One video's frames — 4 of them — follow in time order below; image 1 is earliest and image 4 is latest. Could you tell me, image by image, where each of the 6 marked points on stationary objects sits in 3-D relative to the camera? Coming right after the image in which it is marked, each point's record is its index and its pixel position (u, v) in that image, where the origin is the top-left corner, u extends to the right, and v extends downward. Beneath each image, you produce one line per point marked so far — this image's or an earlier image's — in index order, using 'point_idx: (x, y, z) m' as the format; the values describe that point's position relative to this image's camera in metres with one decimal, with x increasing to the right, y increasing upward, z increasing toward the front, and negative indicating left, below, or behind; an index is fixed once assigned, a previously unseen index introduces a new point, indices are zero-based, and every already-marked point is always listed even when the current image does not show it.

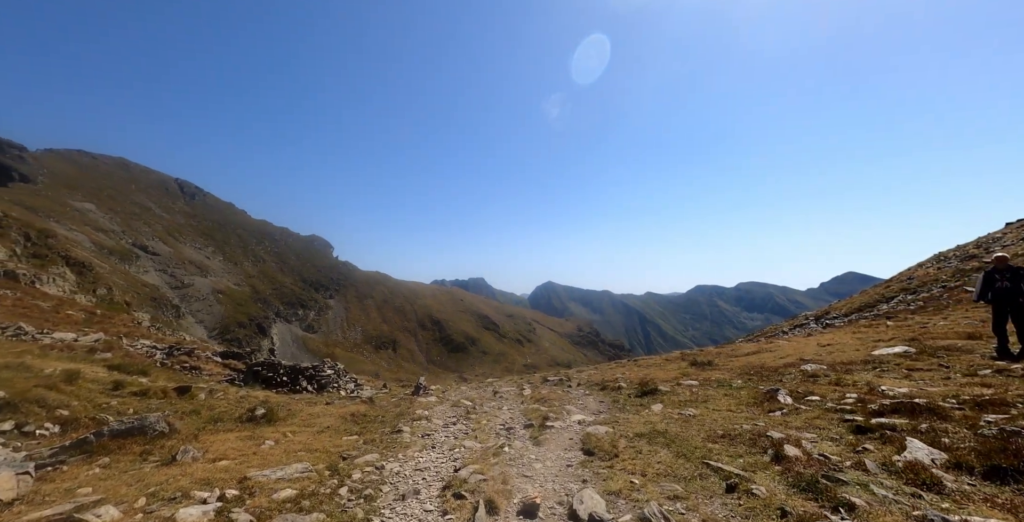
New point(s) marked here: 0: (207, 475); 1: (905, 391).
0: (-8.8, -6.2, +11.4) m
1: (+15.8, -5.2, +16.0) m
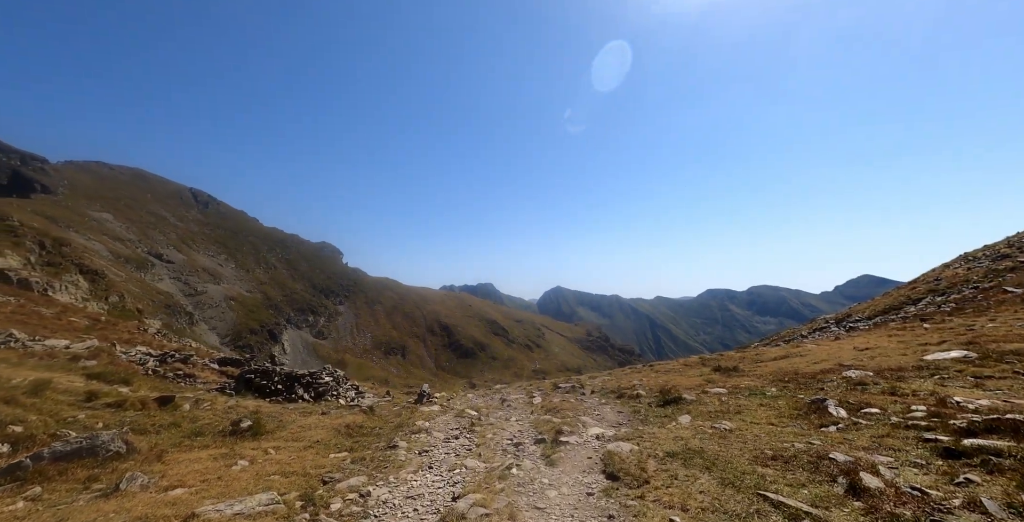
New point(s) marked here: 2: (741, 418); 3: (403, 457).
0: (-8.6, -5.9, +9.4) m
1: (+16.1, -4.8, +13.5) m
2: (+9.9, -6.8, +17.3) m
3: (-4.5, -8.1, +16.4) m
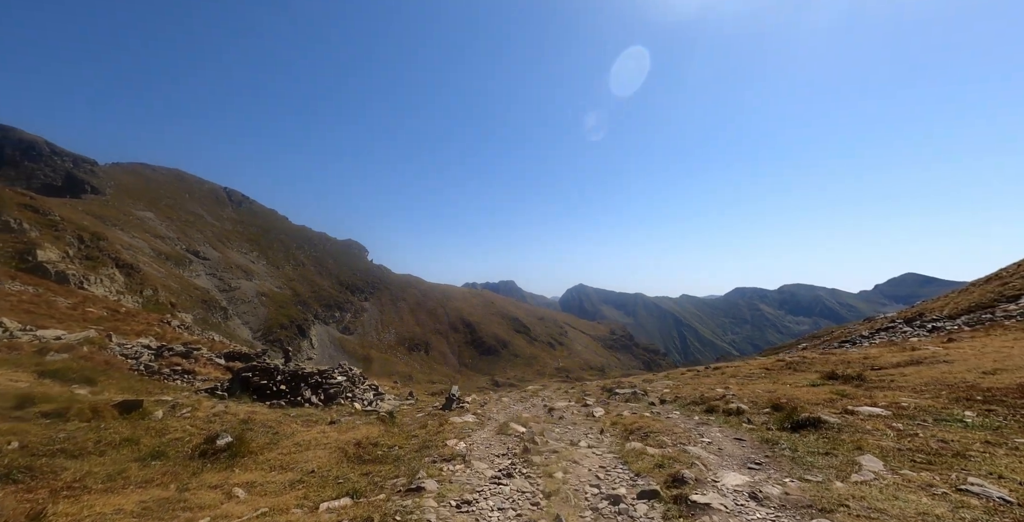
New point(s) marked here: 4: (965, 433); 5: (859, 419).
0: (-6.5, -4.5, +3.6) m
1: (+18.3, -3.4, +6.3) m
2: (+12.4, -5.4, +10.4) m
3: (-2.1, -6.6, +10.4) m
4: (+15.0, -5.6, +13.3) m
5: (+14.1, -6.3, +16.1) m
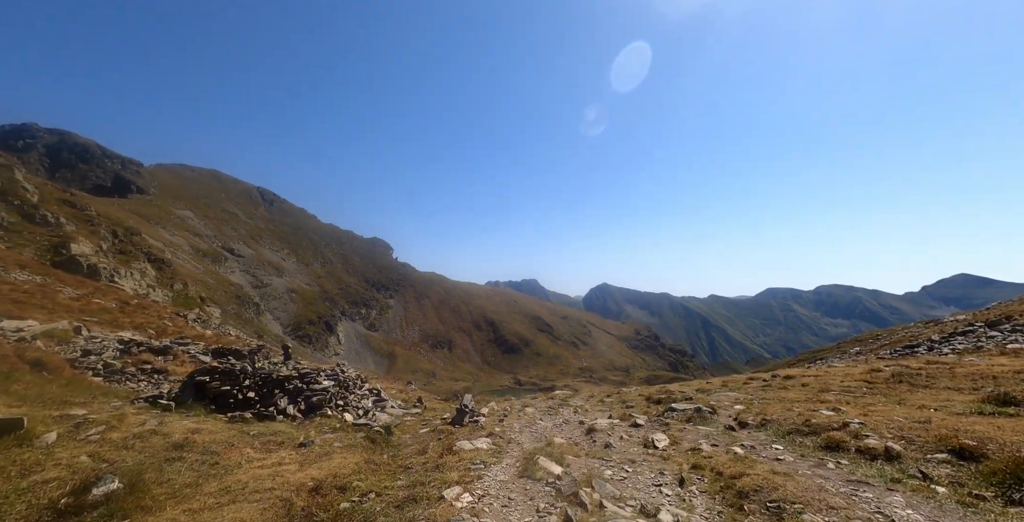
0: (-6.4, -3.2, -2.4) m
1: (+18.6, -2.2, -1.2) m
2: (+12.9, -4.2, +3.3) m
3: (-1.6, -5.4, +4.1) m
4: (+15.7, -4.4, +6.0) m
5: (+14.9, -5.1, +8.9) m
